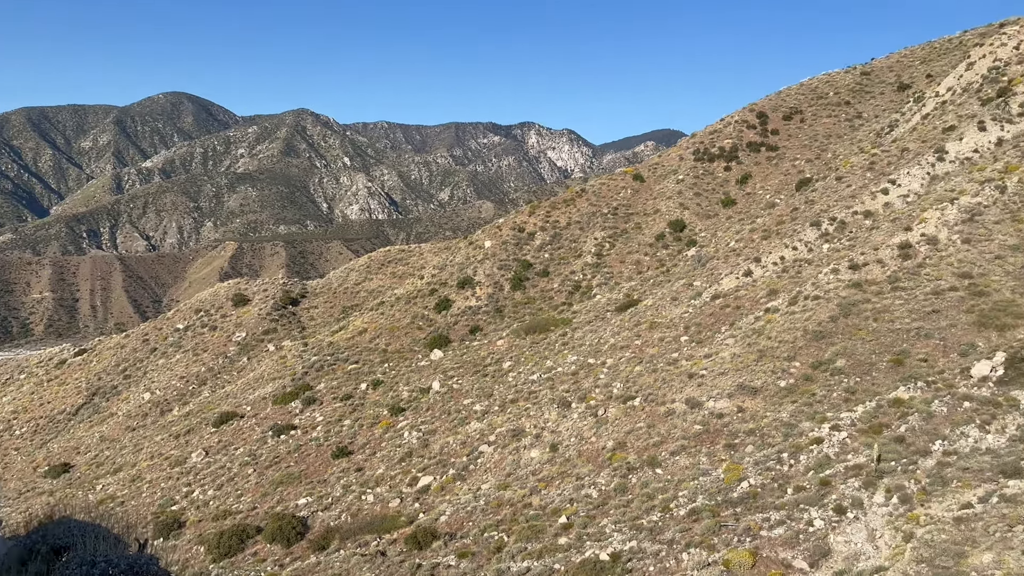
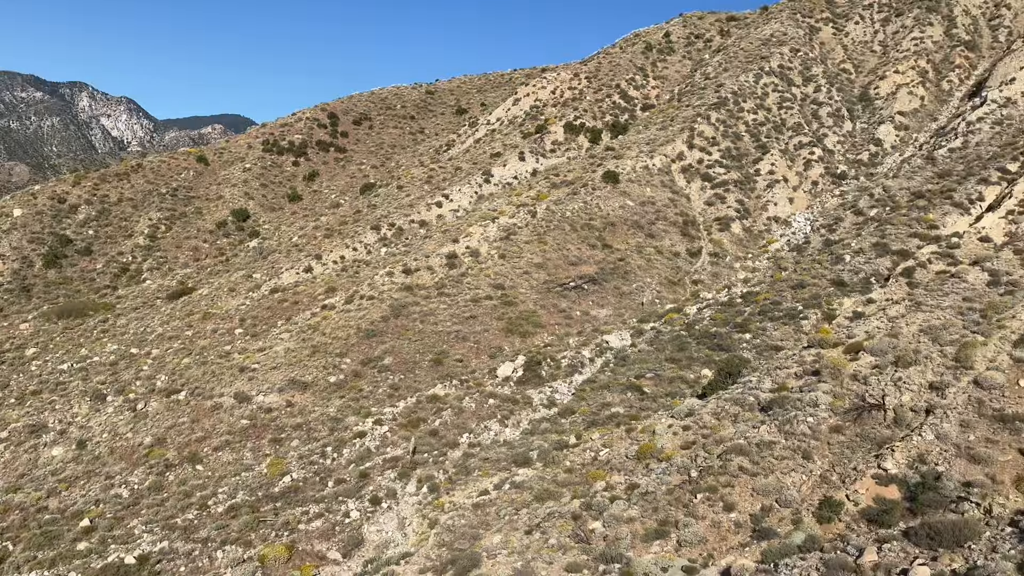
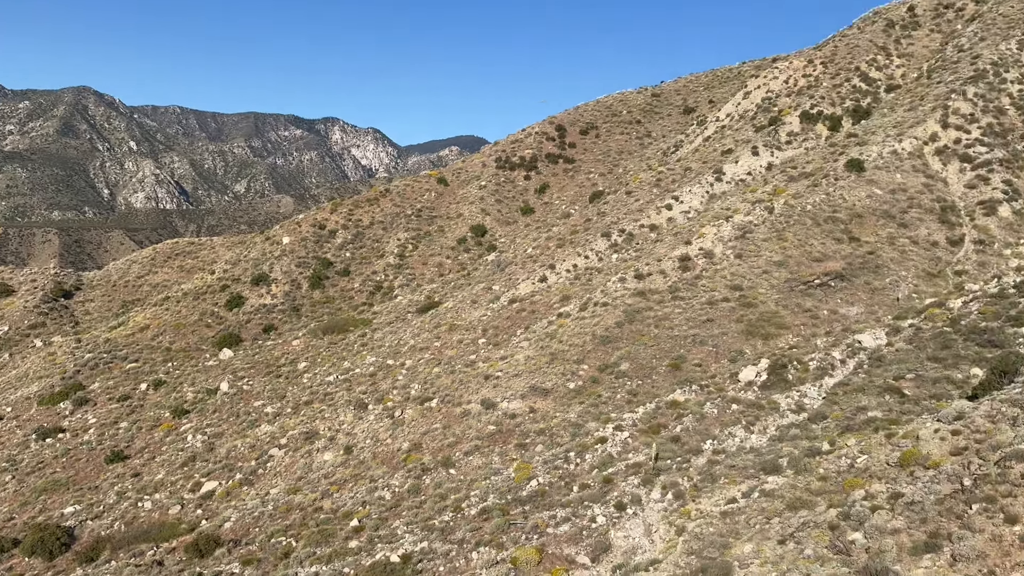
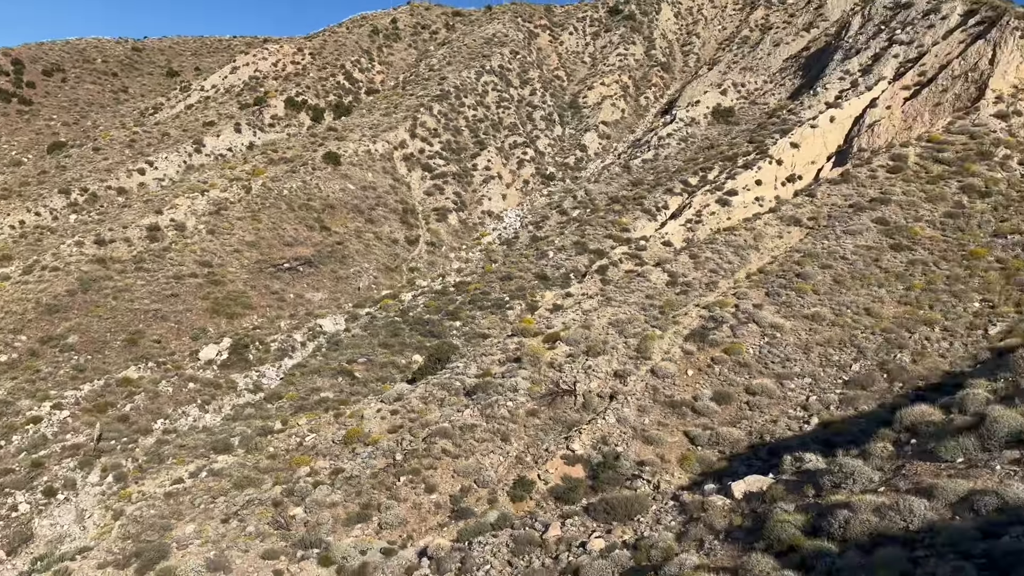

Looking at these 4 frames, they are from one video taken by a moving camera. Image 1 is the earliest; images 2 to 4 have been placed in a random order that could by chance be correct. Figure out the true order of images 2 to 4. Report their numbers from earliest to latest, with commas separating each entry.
3, 2, 4
